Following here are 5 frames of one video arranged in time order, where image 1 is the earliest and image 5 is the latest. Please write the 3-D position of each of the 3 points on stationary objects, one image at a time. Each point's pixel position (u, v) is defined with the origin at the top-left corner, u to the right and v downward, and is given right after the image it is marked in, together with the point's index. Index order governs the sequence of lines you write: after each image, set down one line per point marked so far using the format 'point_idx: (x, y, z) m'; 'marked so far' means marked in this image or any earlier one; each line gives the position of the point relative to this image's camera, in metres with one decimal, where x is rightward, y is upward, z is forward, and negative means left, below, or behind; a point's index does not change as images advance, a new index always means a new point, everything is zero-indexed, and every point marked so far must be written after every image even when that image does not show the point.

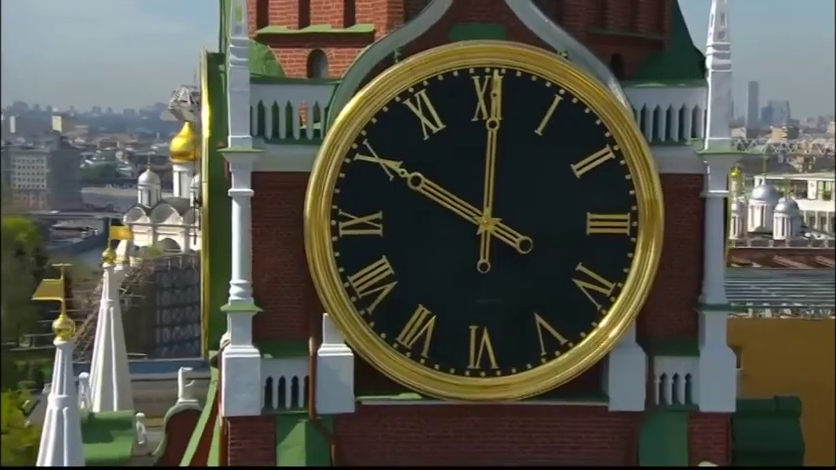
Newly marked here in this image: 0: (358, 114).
0: (-0.4, +0.8, +7.2) m
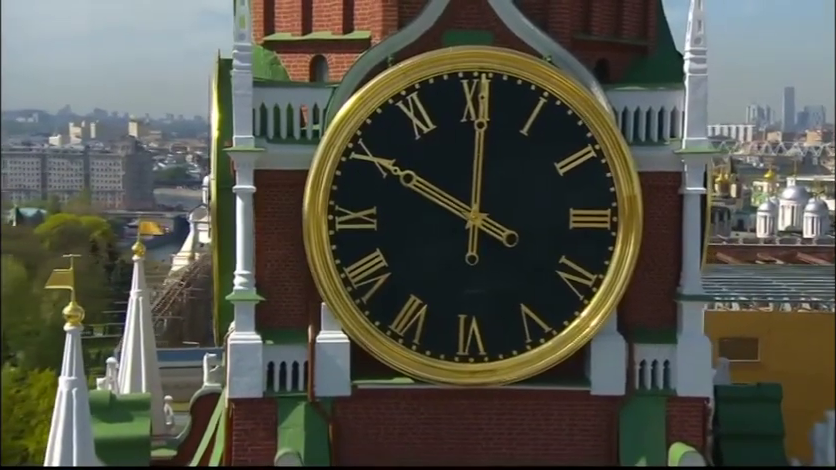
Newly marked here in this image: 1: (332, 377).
0: (-0.5, +0.9, +7.8) m
1: (-0.6, -1.1, +8.0) m
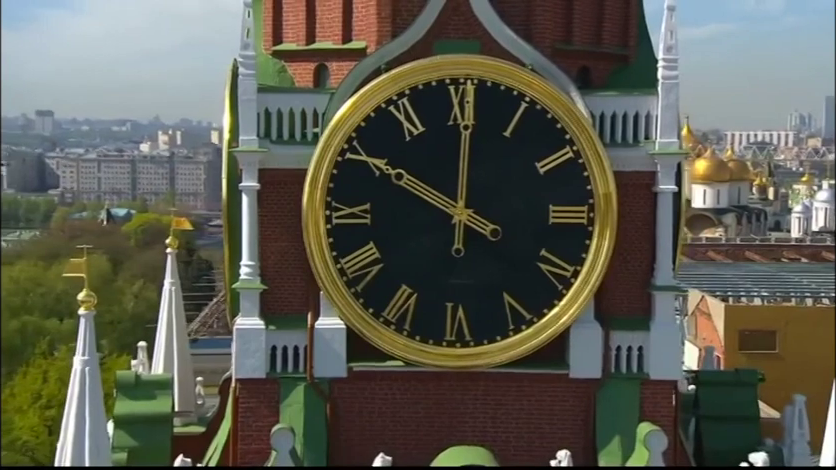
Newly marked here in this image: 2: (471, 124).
0: (-0.6, +0.9, +8.5) m
1: (-0.7, -1.0, +8.7) m
2: (+0.4, +0.9, +8.6) m
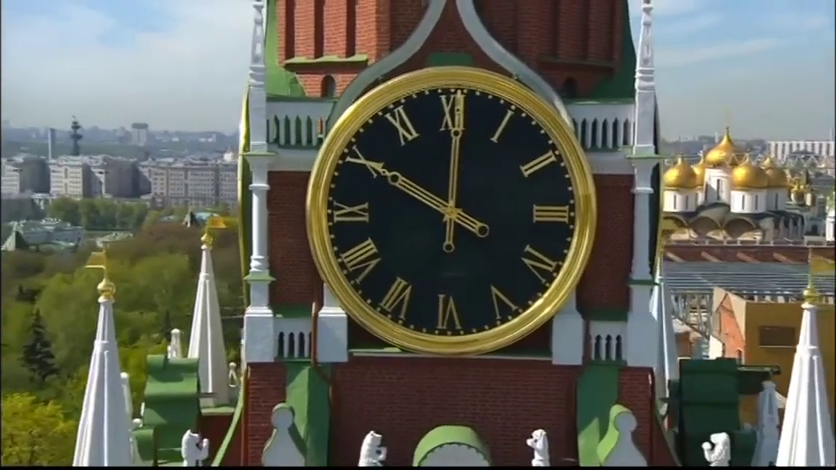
0: (-0.6, +0.9, +9.3) m
1: (-0.8, -1.0, +9.5) m
2: (+0.4, +0.9, +9.3) m
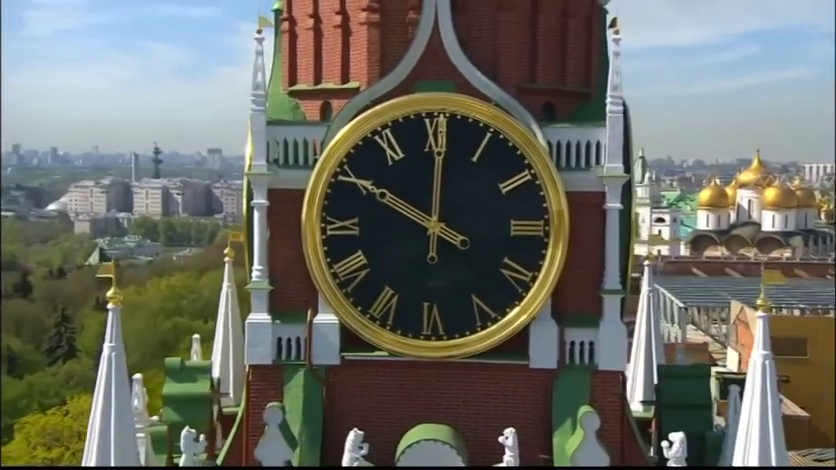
0: (-0.7, +0.8, +10.1) m
1: (-0.9, -1.1, +10.3) m
2: (+0.2, +0.8, +10.1) m
